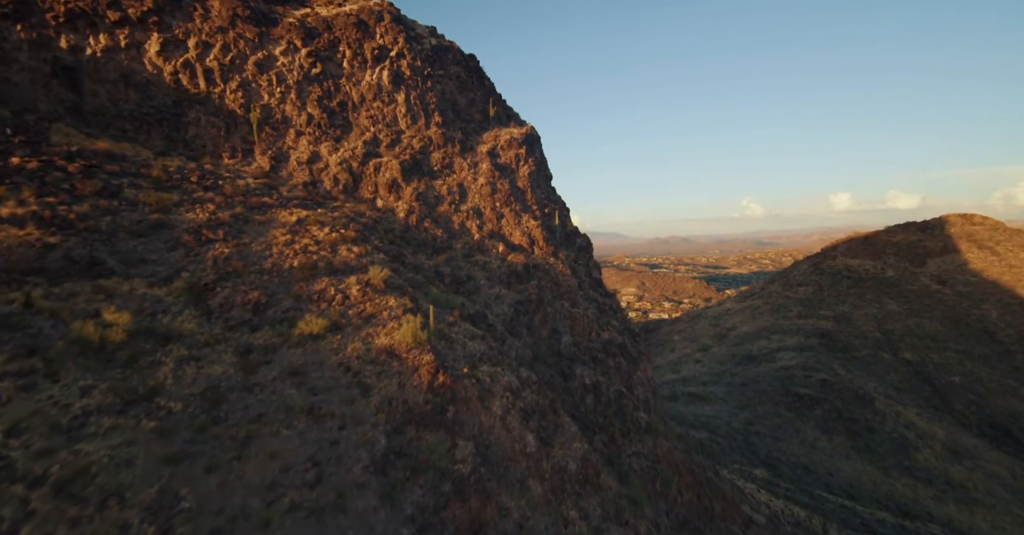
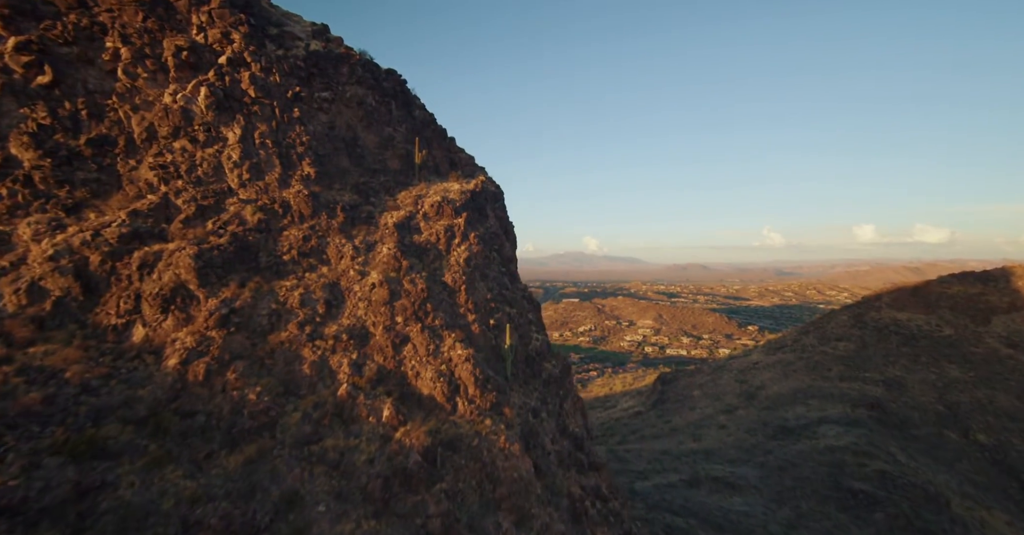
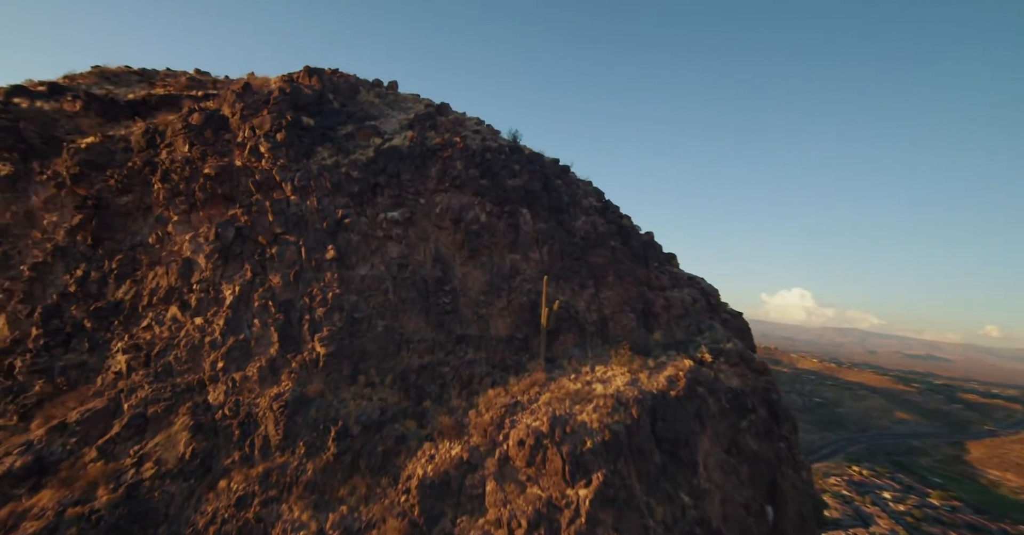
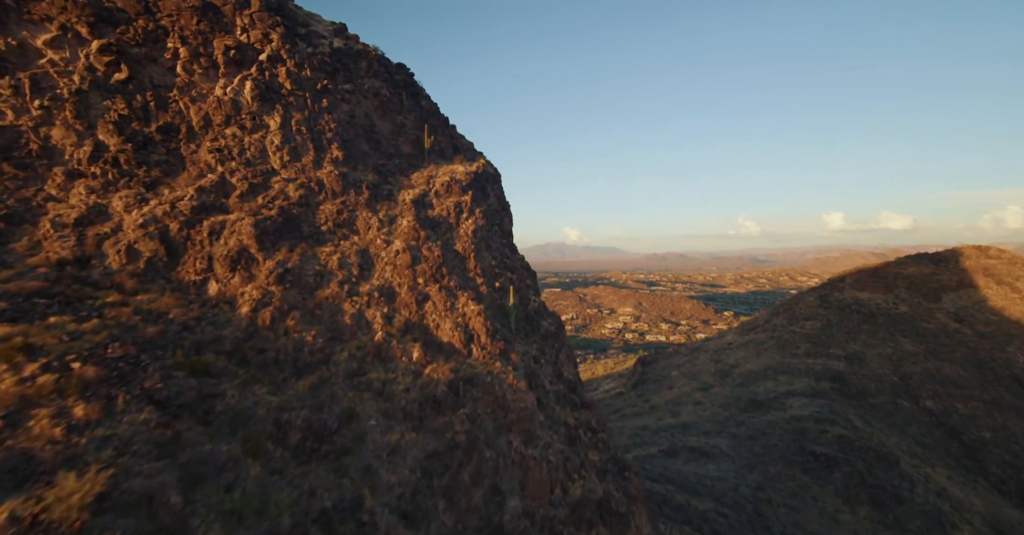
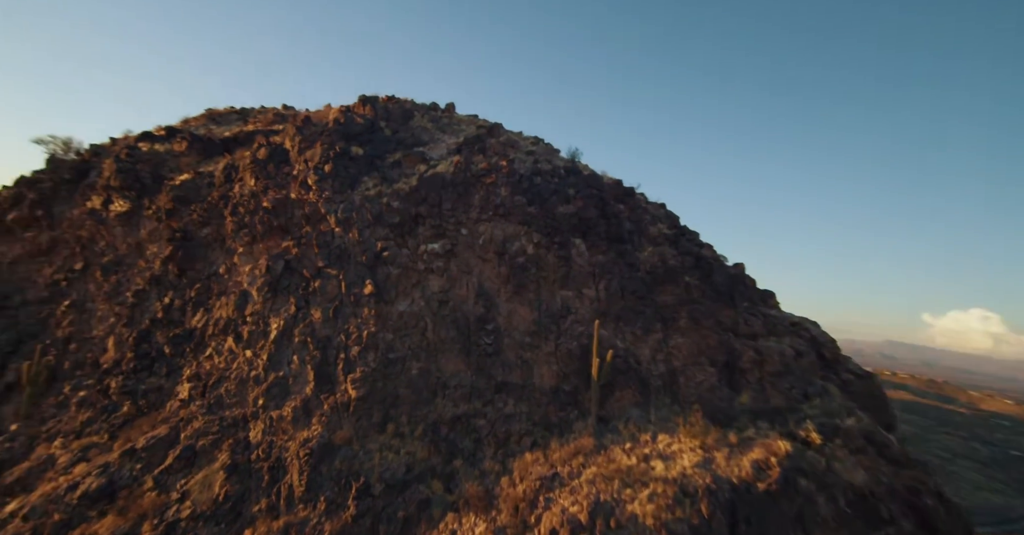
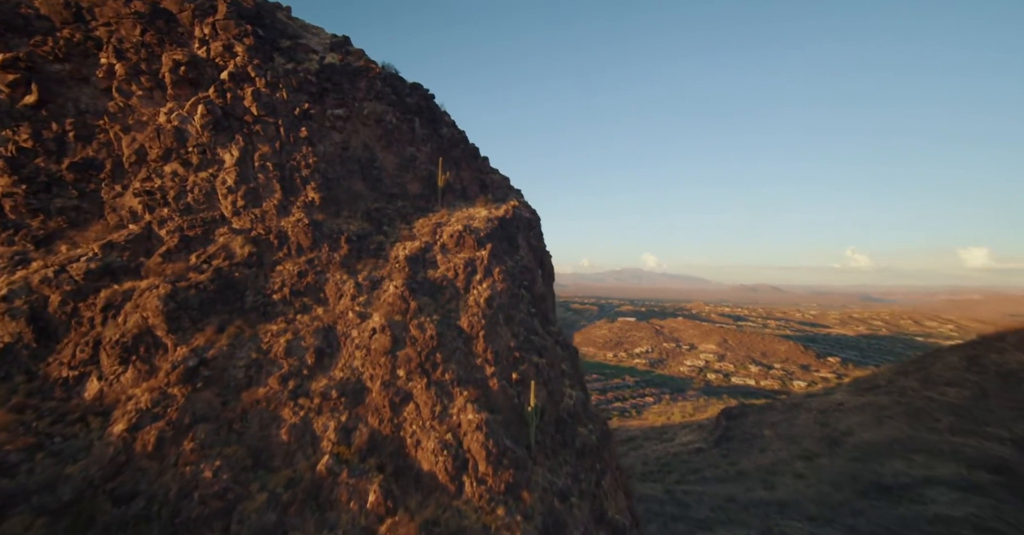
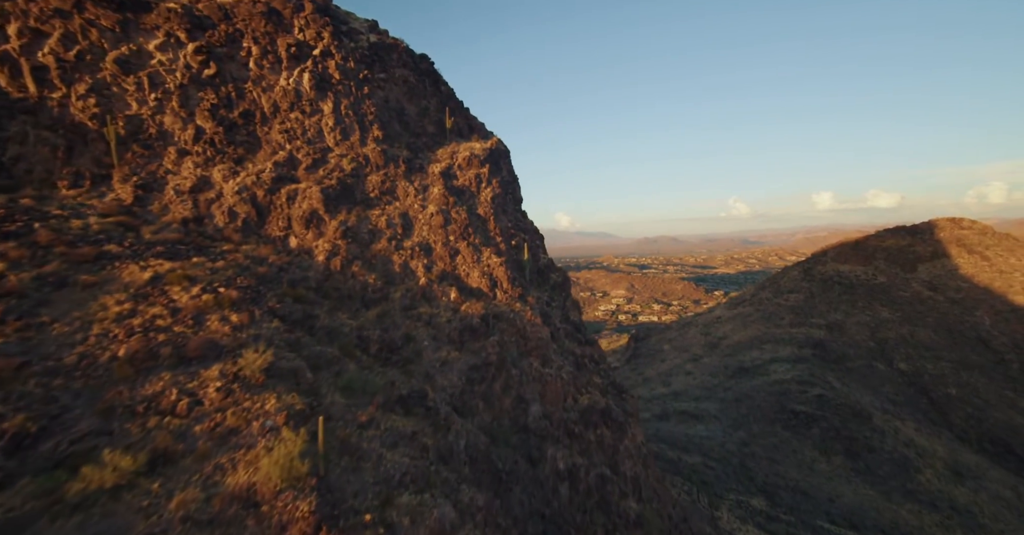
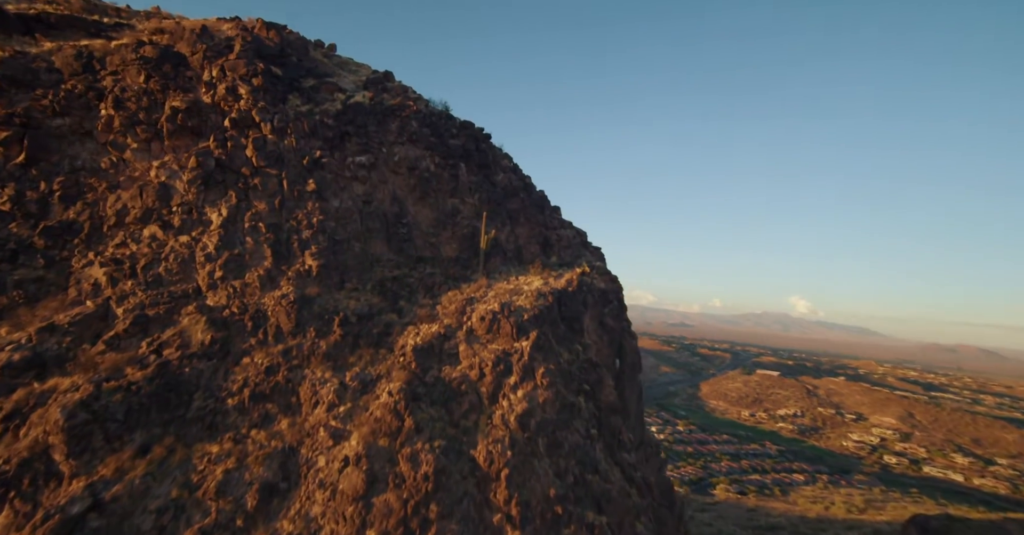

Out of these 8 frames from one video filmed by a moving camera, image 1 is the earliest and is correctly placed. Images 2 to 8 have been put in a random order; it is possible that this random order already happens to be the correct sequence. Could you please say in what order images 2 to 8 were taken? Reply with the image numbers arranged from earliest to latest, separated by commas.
7, 4, 2, 6, 8, 3, 5
